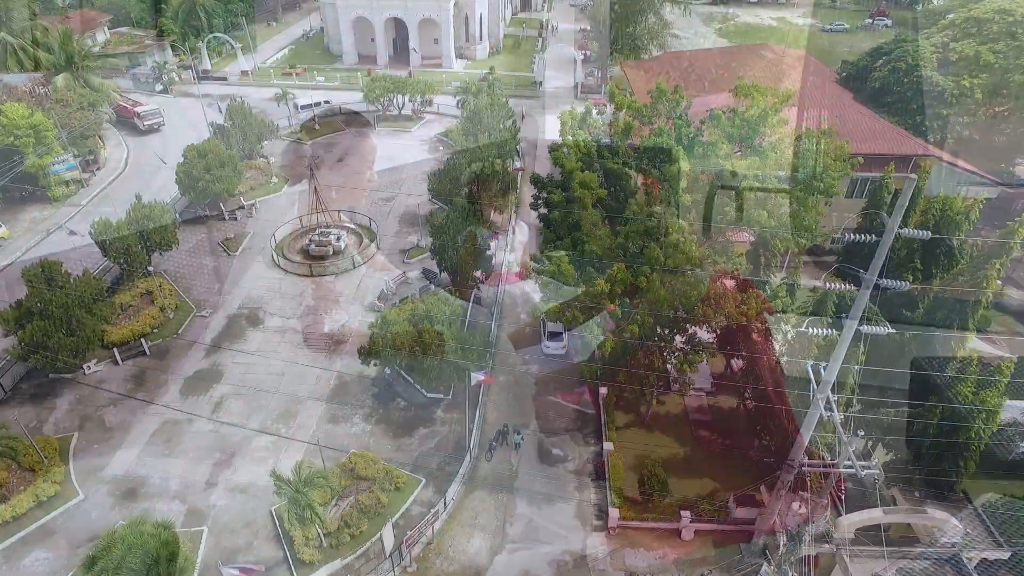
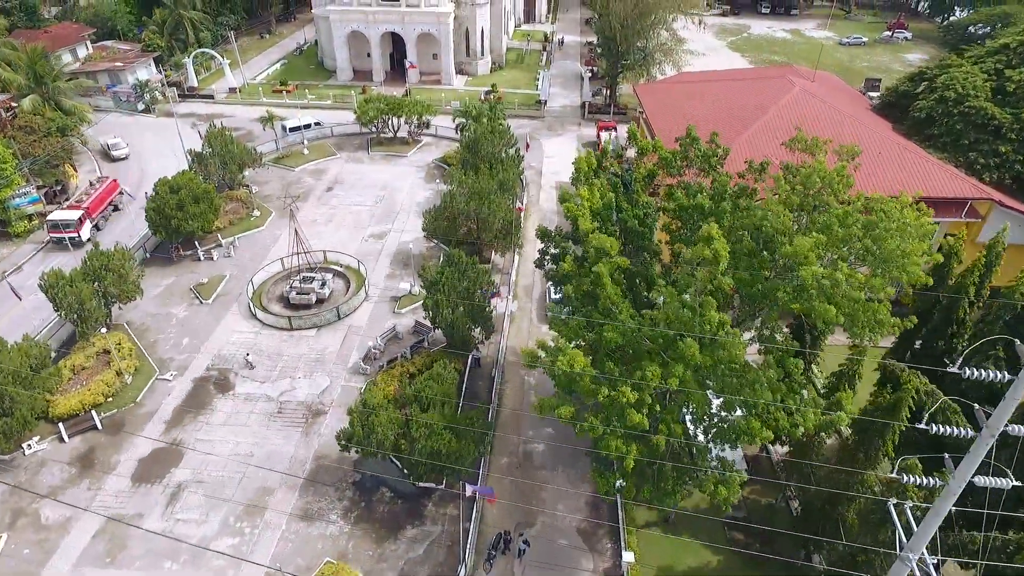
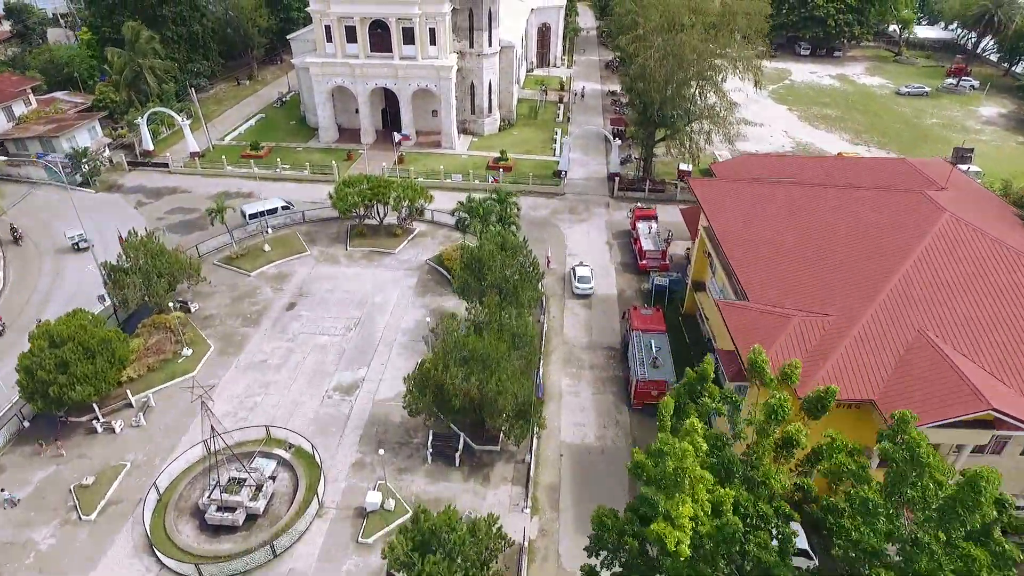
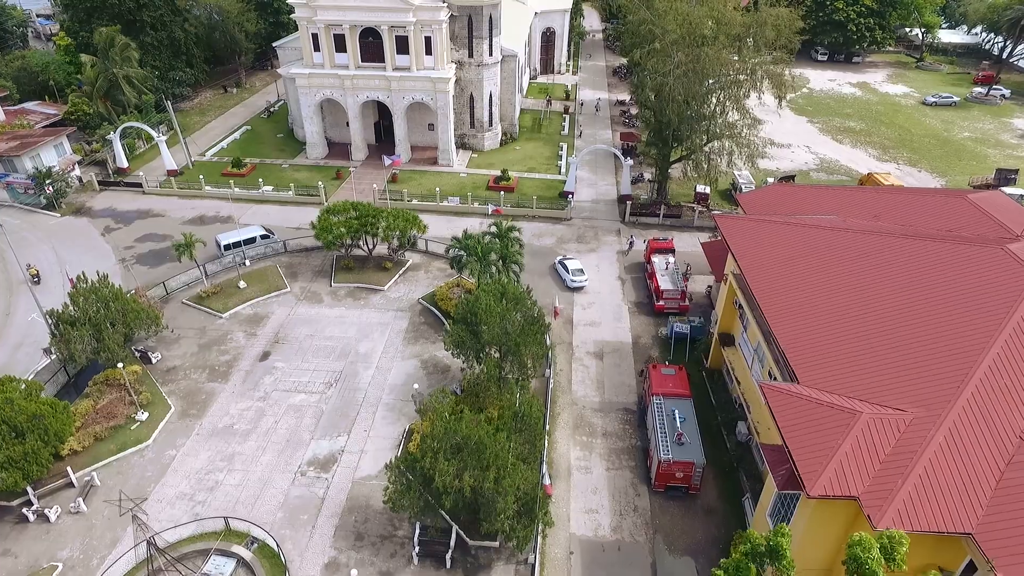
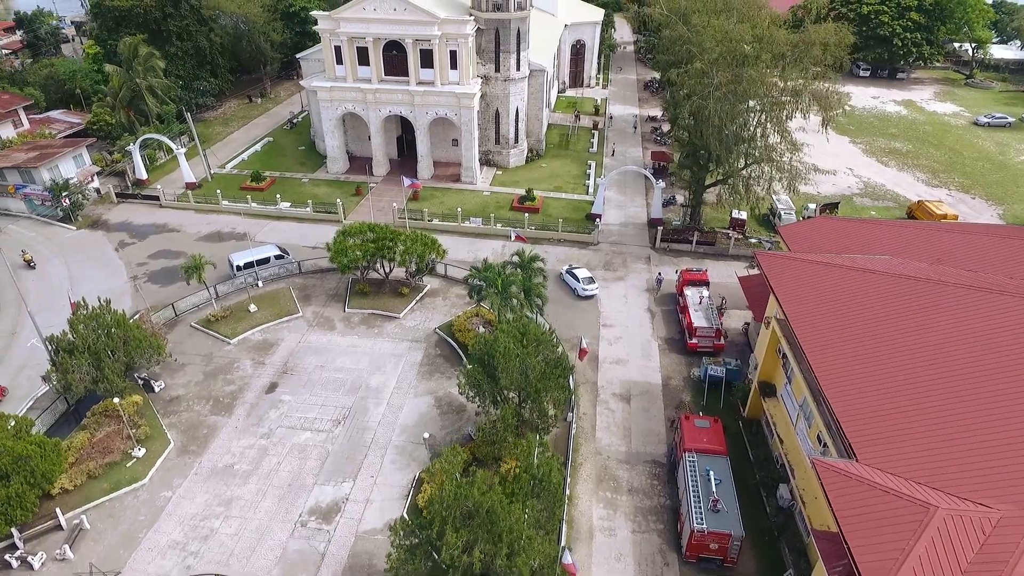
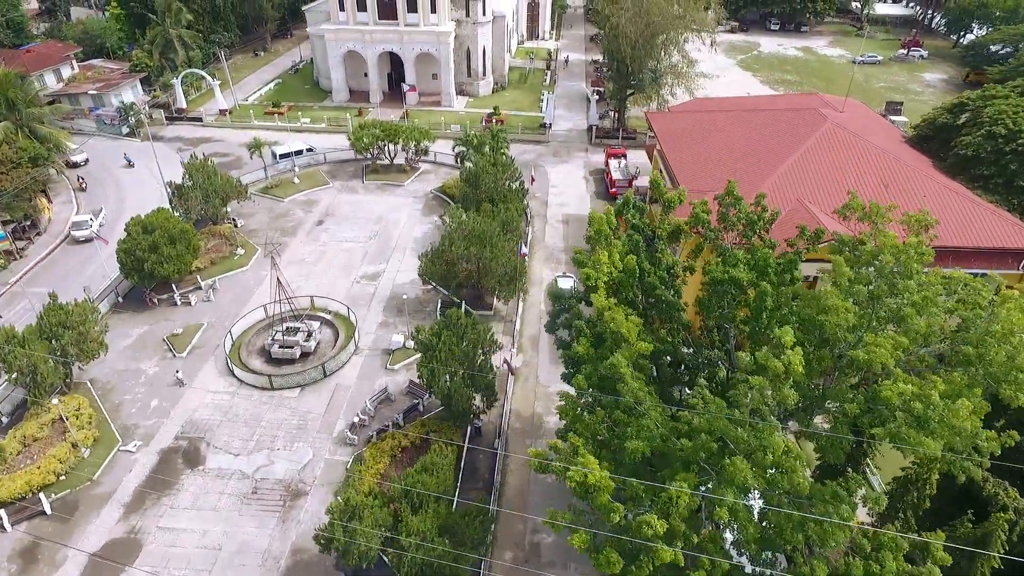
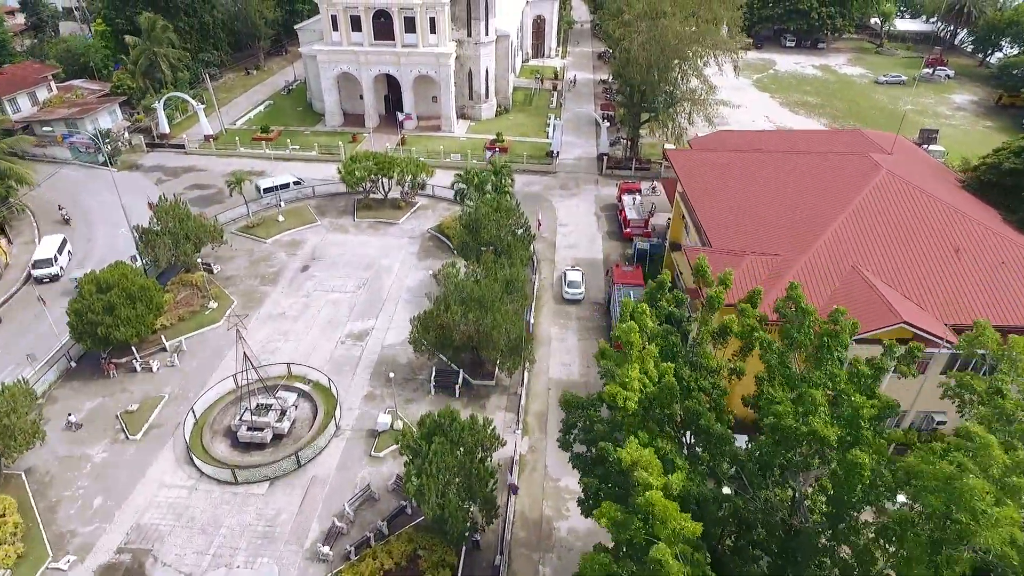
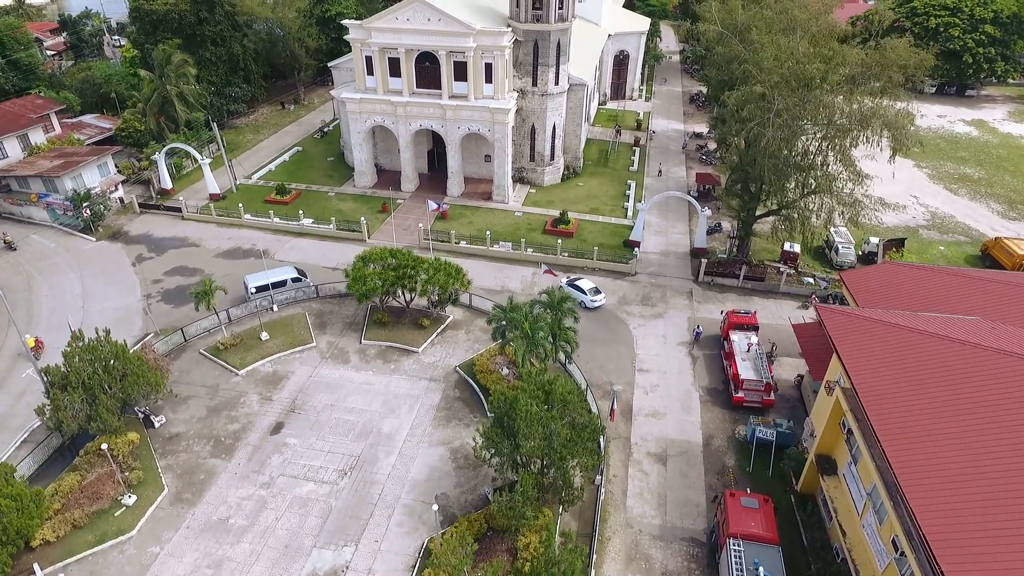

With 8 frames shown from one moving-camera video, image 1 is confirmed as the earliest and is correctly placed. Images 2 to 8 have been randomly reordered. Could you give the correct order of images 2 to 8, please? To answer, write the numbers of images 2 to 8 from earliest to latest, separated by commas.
2, 6, 7, 3, 4, 5, 8
